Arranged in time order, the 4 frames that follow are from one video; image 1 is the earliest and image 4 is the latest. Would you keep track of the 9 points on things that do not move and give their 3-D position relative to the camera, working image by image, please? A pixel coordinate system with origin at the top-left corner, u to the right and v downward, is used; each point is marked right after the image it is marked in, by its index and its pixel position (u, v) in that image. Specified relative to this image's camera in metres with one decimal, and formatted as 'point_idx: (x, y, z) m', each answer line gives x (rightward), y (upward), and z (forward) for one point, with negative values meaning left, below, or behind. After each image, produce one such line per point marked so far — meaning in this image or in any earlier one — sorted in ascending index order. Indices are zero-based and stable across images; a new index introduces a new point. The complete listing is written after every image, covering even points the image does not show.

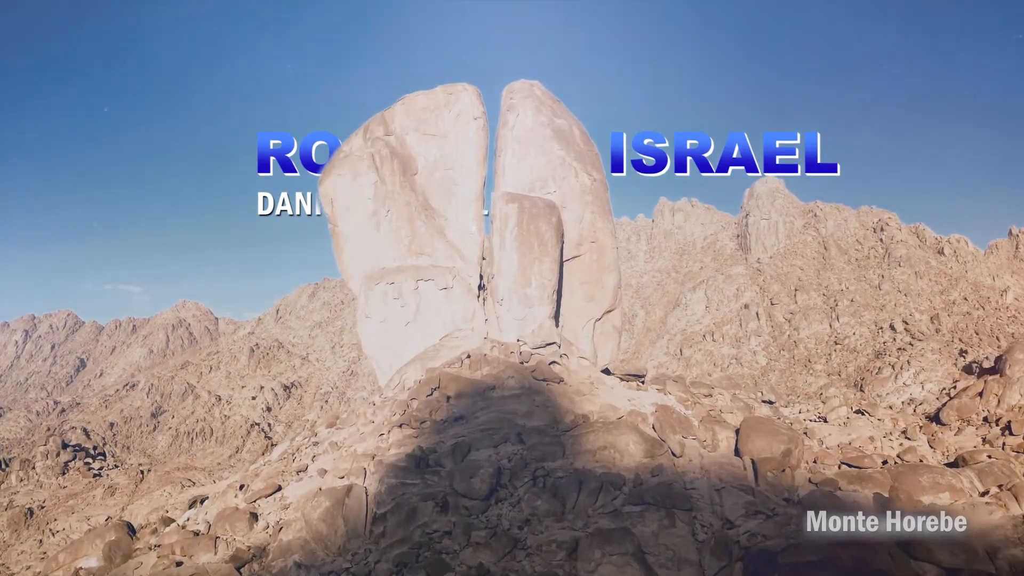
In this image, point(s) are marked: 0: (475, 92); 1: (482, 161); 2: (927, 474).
0: (-0.9, +4.6, +18.1) m
1: (-0.7, +2.8, +17.9) m
2: (+6.6, -3.1, +12.2) m
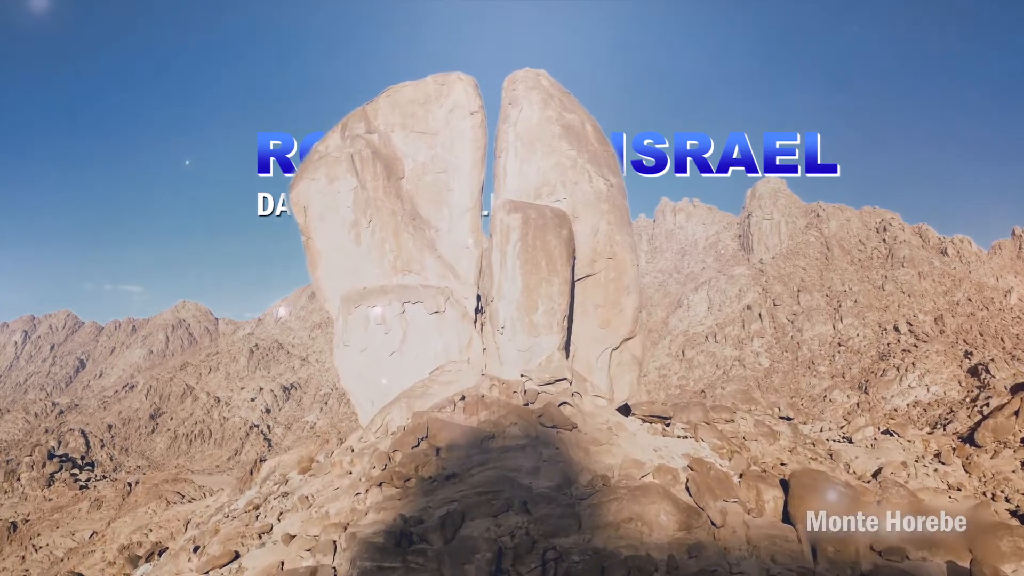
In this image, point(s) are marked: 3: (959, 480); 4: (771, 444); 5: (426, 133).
0: (-0.9, +4.3, +16.4) m
1: (-0.7, +2.6, +16.2) m
2: (+6.6, -3.4, +10.5) m
3: (+10.3, -4.4, +18.1) m
4: (+5.3, -3.2, +16.1) m
5: (-1.8, +3.2, +16.1) m
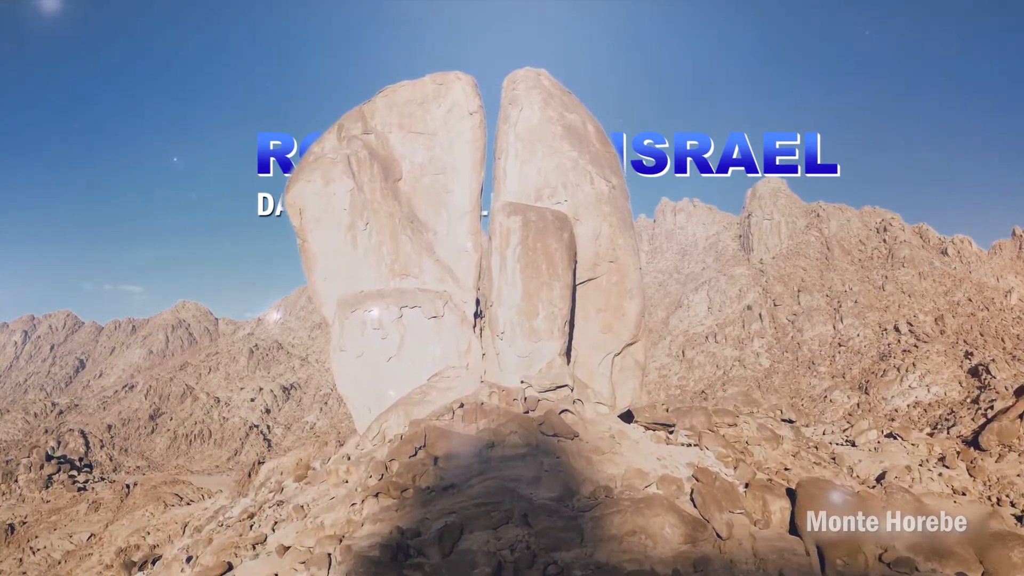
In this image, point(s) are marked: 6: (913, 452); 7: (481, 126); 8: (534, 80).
0: (-0.9, +4.2, +16.2) m
1: (-0.7, +2.5, +16.0) m
2: (+6.6, -3.4, +10.3) m
3: (+10.3, -4.4, +17.9) m
4: (+5.3, -3.2, +15.9) m
5: (-1.8, +3.1, +15.9) m
6: (+10.1, -4.1, +19.9) m
7: (-0.6, +3.3, +16.0) m
8: (+0.4, +4.2, +15.9) m
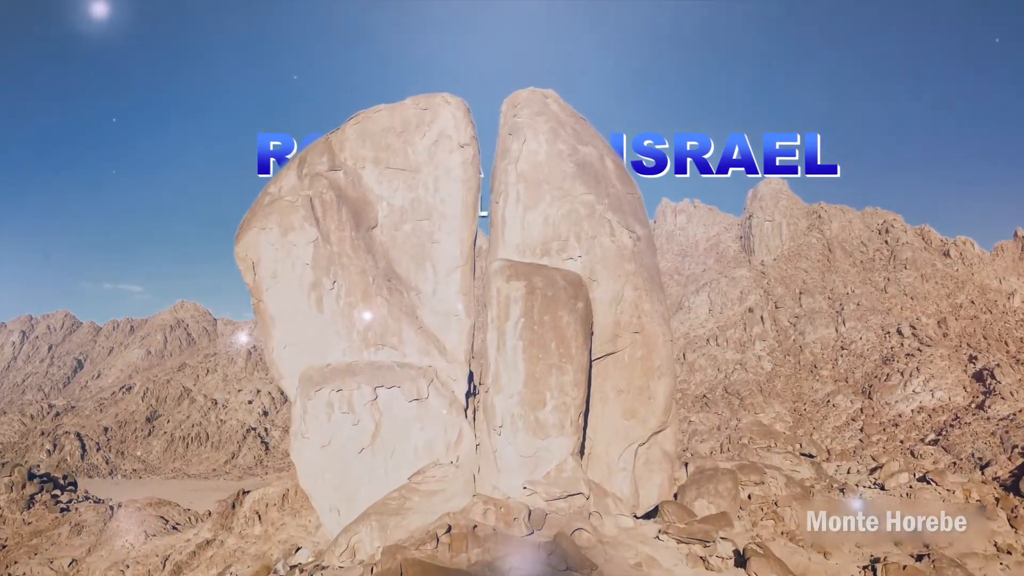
0: (-0.8, +3.5, +14.4) m
1: (-0.7, +1.8, +14.2) m
2: (+6.6, -4.1, +8.5) m
3: (+10.3, -5.2, +16.1) m
4: (+5.3, -4.0, +14.1) m
5: (-1.8, +2.4, +14.2) m
6: (+10.1, -4.9, +18.1) m
7: (-0.6, +2.6, +14.3) m
8: (+0.4, +3.5, +14.1) m
